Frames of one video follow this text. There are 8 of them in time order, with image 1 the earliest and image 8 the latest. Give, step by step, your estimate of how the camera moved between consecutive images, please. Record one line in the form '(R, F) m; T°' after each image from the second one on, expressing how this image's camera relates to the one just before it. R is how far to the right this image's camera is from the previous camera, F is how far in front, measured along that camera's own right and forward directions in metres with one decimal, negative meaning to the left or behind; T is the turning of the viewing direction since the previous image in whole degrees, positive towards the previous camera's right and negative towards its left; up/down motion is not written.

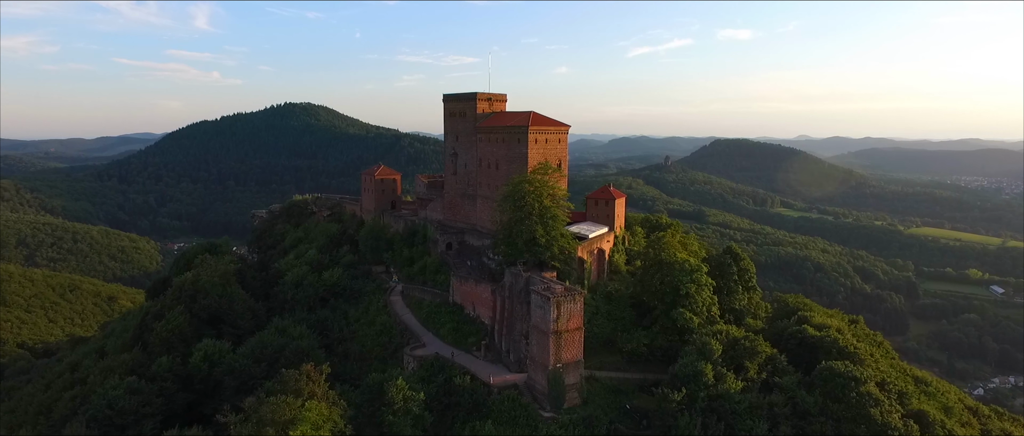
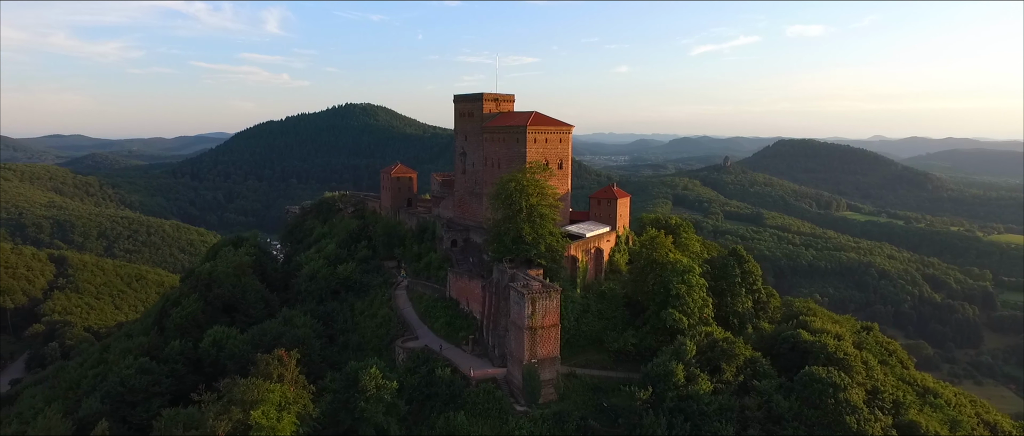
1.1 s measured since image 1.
(+3.0, -0.4) m; -5°
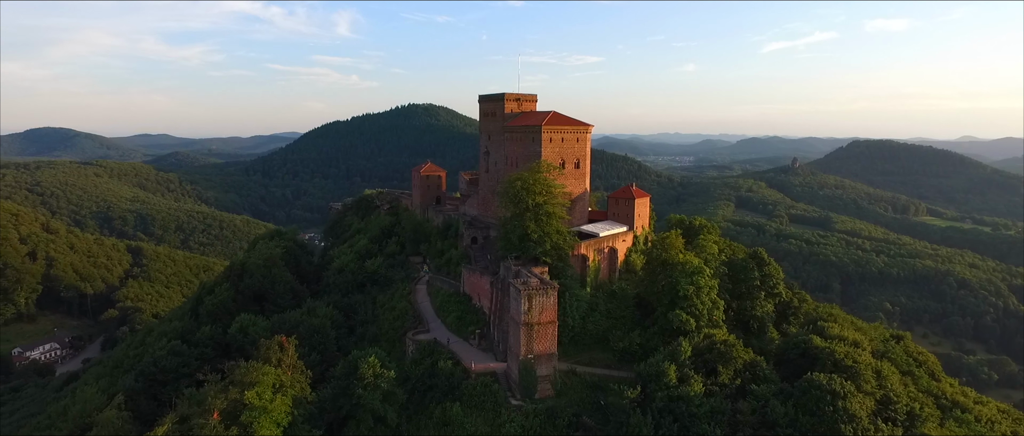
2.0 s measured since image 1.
(+2.4, -0.3) m; -6°
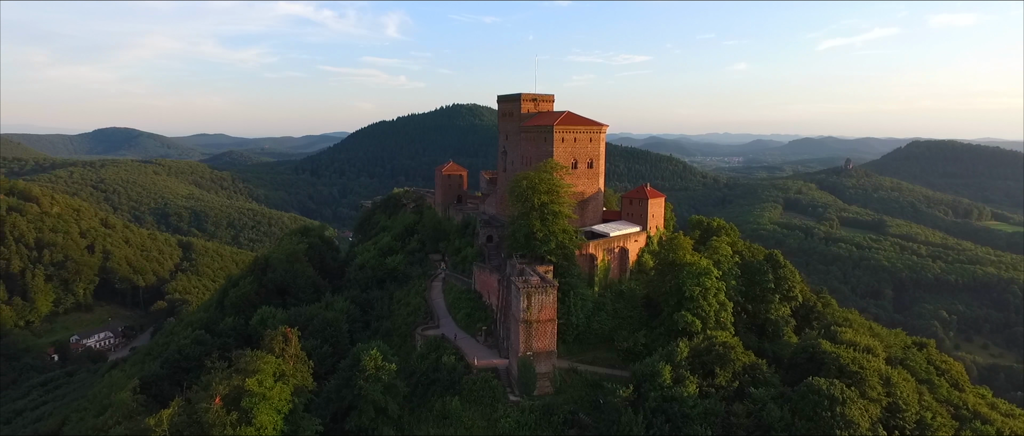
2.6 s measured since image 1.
(+1.7, -0.3) m; -4°
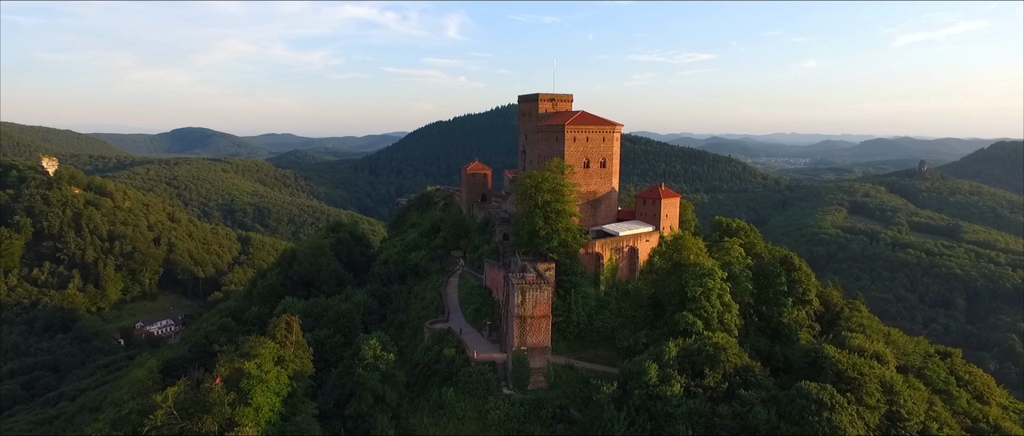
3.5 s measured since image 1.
(+2.4, -0.4) m; -5°
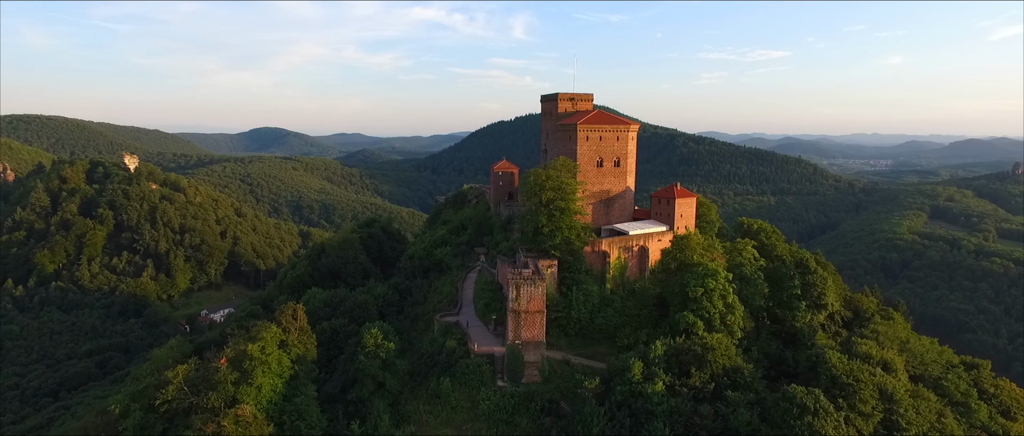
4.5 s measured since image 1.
(+2.7, -0.5) m; -6°
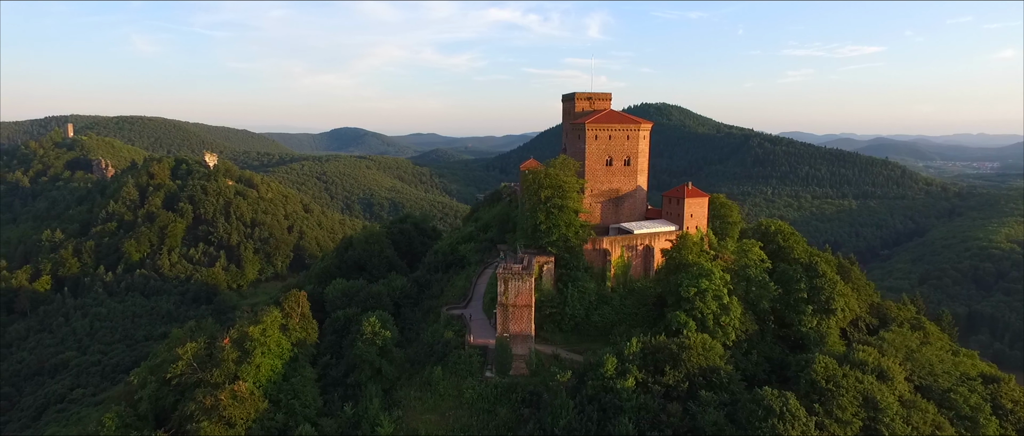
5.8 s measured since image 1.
(+3.4, -0.6) m; -7°
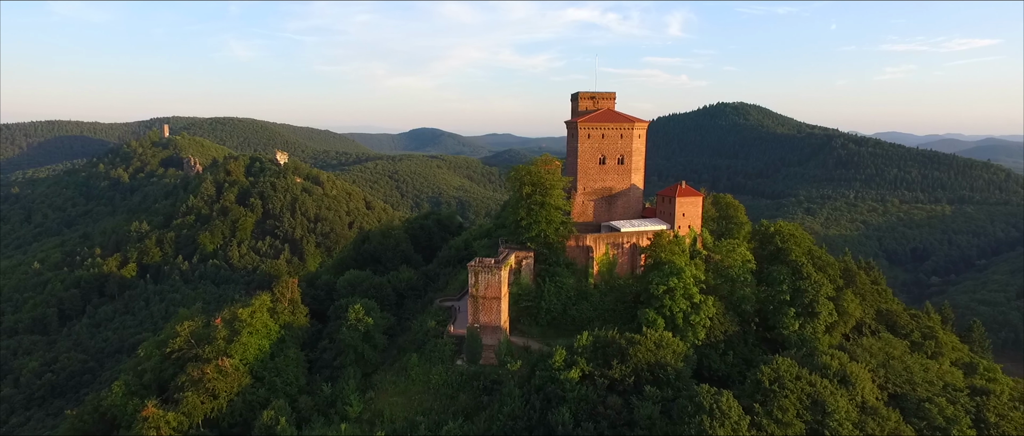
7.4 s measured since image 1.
(+4.5, -0.7) m; -7°
